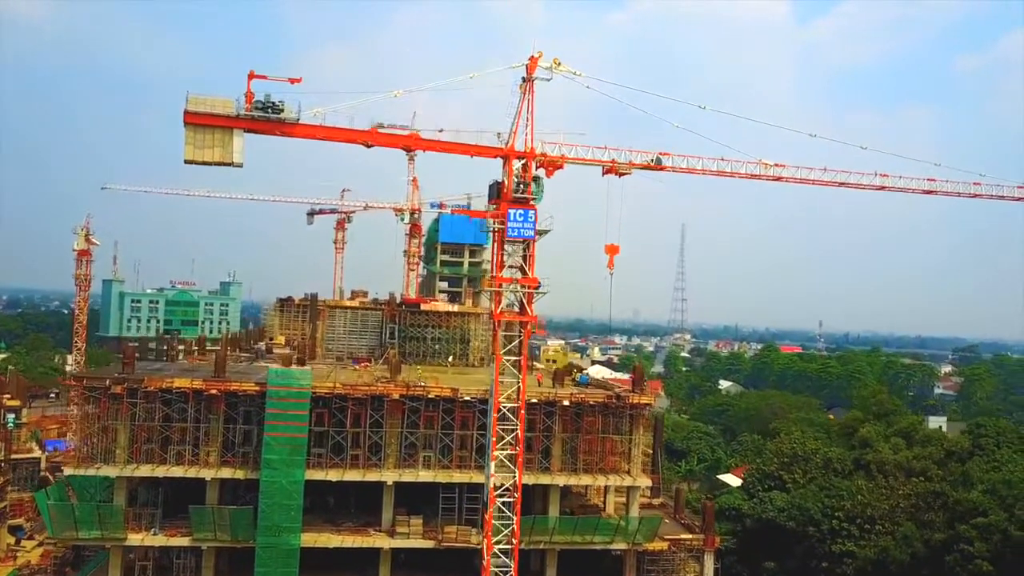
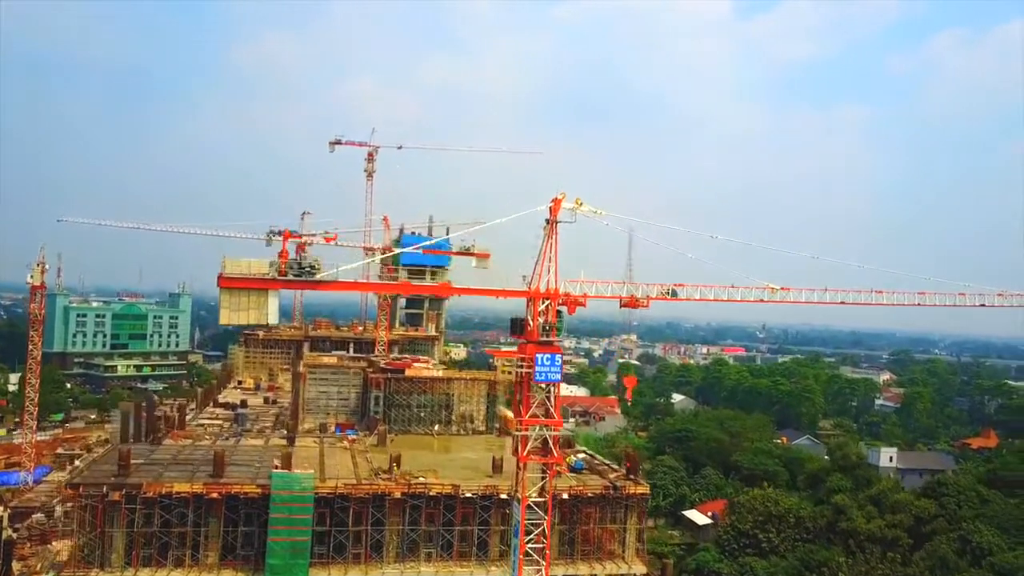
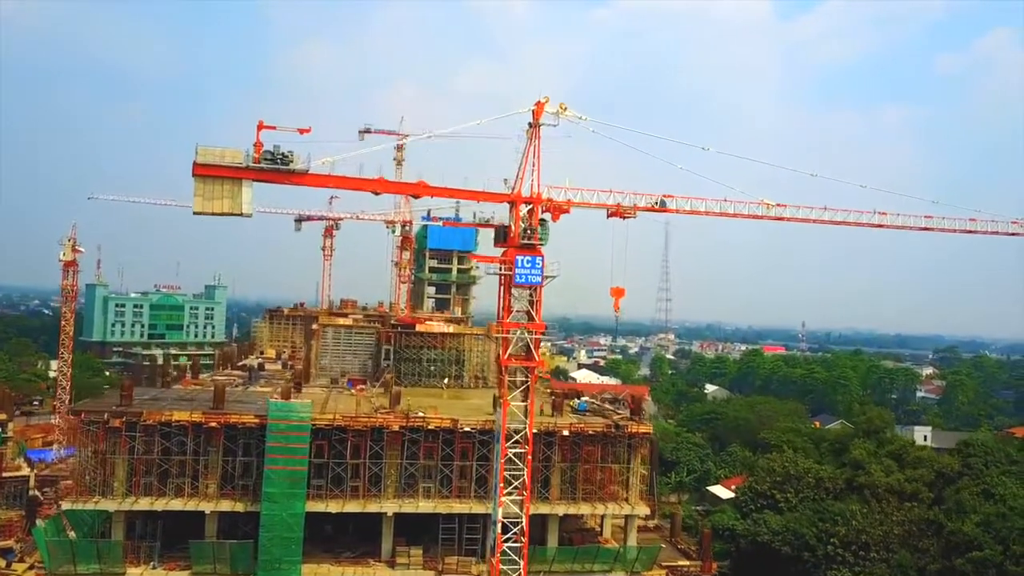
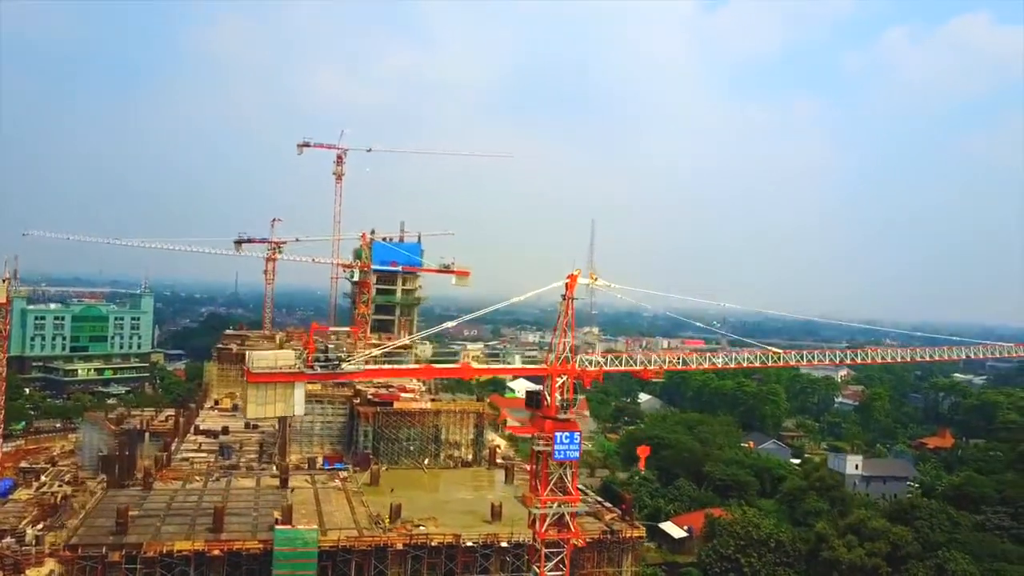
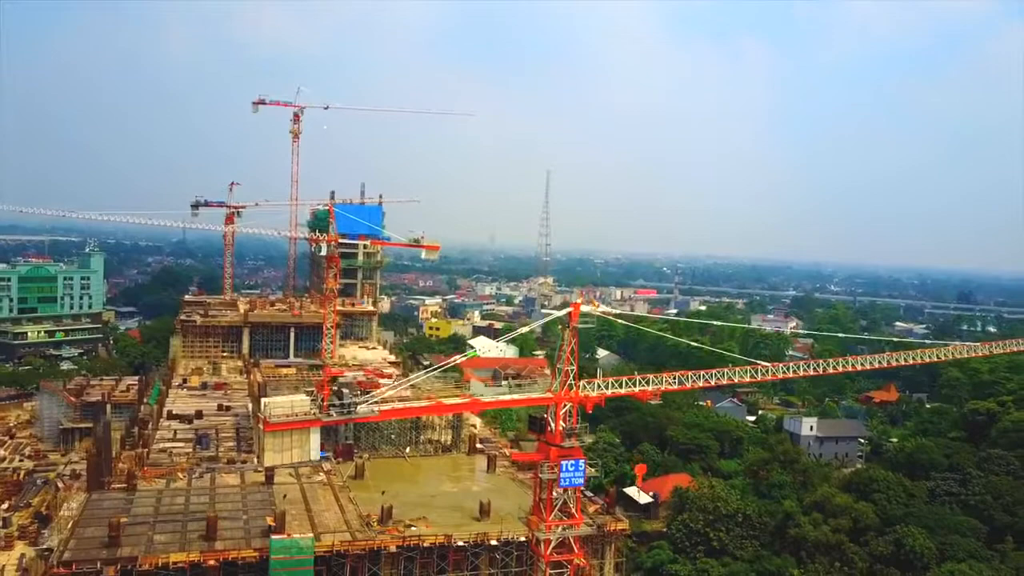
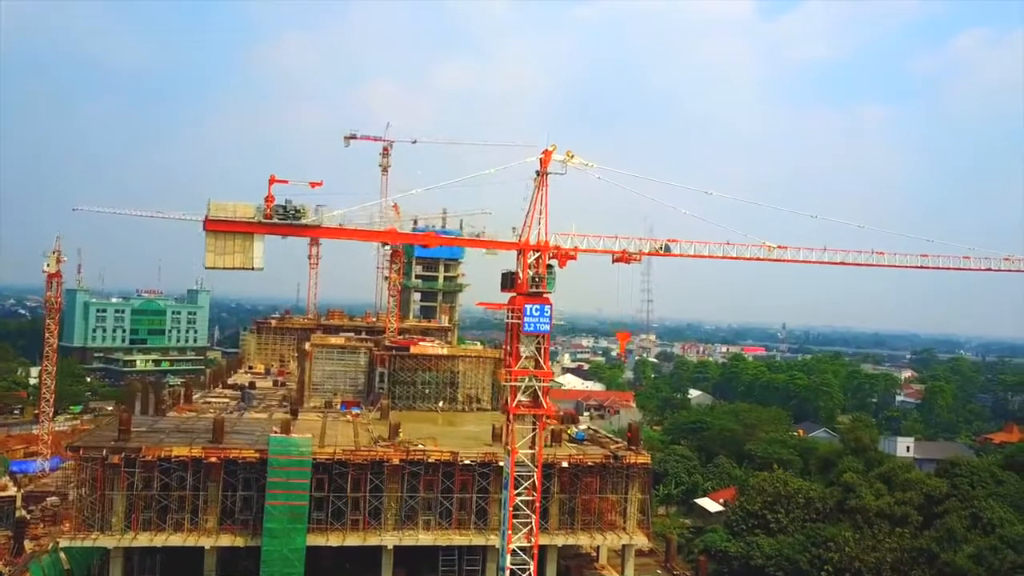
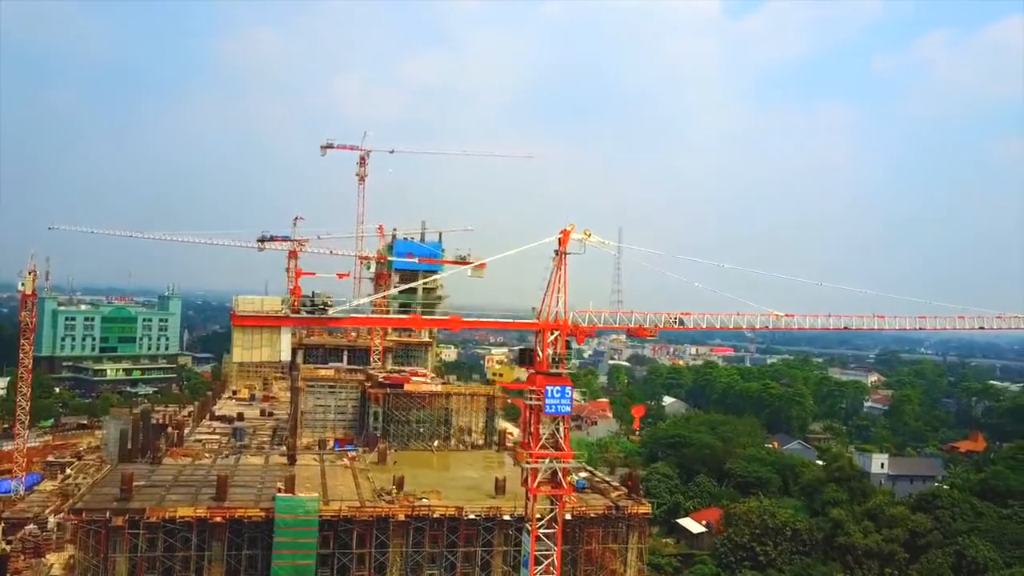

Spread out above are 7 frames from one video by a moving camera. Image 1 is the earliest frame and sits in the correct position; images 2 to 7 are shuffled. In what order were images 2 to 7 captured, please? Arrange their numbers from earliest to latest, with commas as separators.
3, 6, 2, 7, 4, 5
